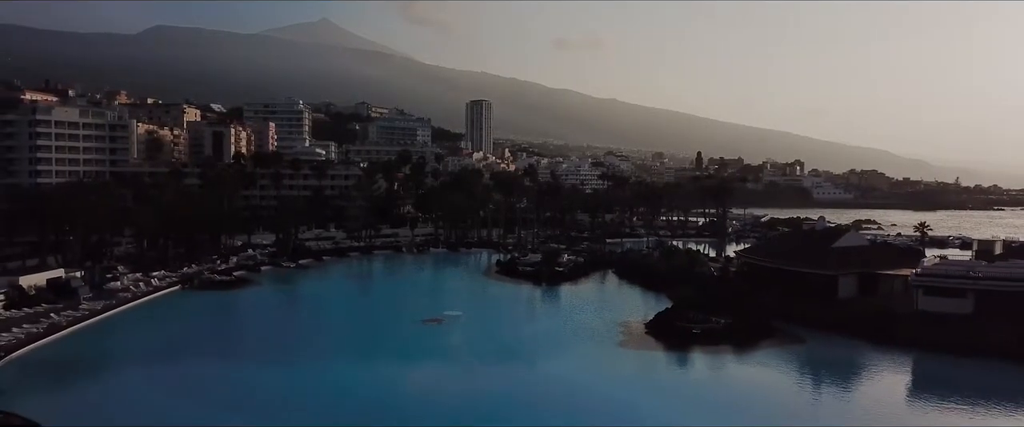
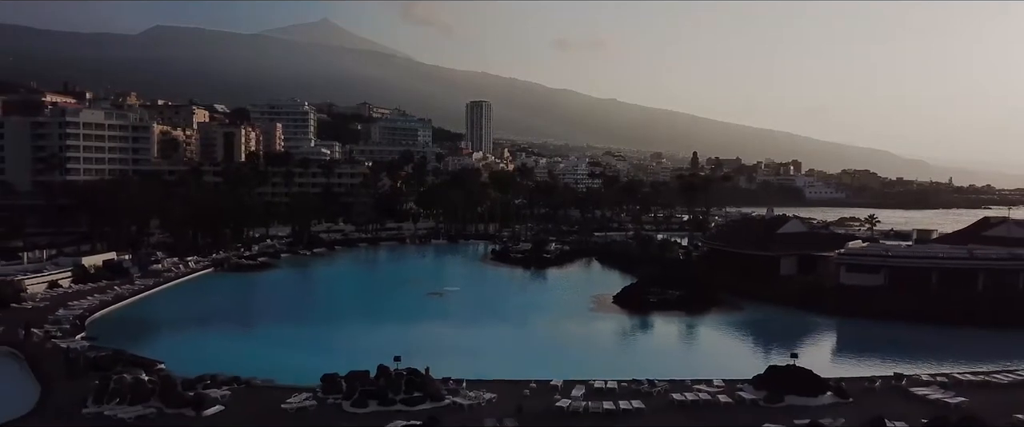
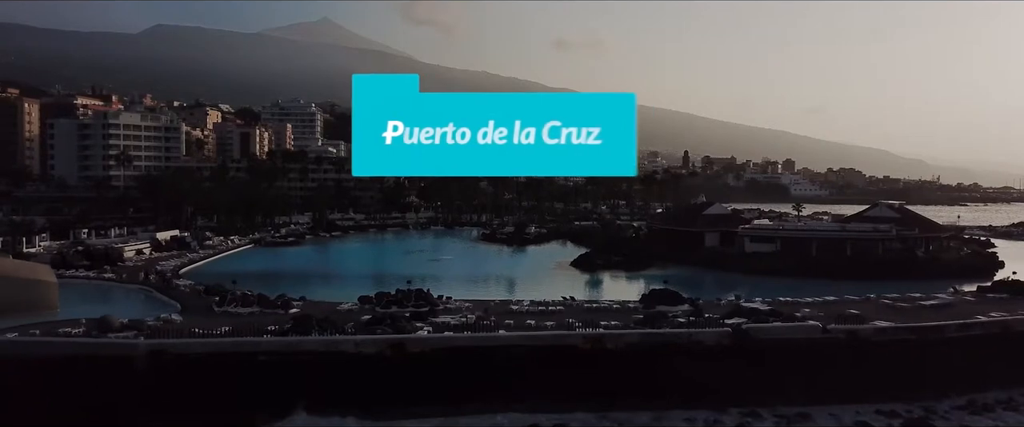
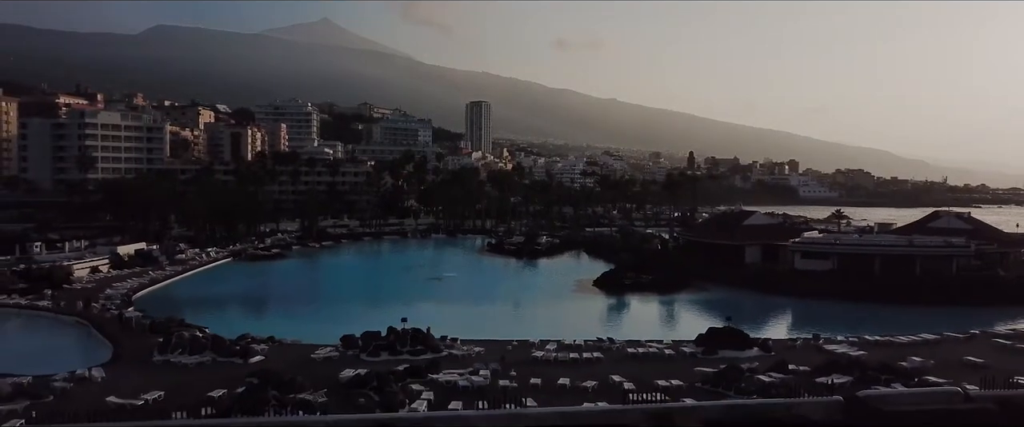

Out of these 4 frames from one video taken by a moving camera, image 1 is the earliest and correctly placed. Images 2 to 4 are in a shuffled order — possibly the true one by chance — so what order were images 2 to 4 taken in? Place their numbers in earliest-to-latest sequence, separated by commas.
2, 4, 3
